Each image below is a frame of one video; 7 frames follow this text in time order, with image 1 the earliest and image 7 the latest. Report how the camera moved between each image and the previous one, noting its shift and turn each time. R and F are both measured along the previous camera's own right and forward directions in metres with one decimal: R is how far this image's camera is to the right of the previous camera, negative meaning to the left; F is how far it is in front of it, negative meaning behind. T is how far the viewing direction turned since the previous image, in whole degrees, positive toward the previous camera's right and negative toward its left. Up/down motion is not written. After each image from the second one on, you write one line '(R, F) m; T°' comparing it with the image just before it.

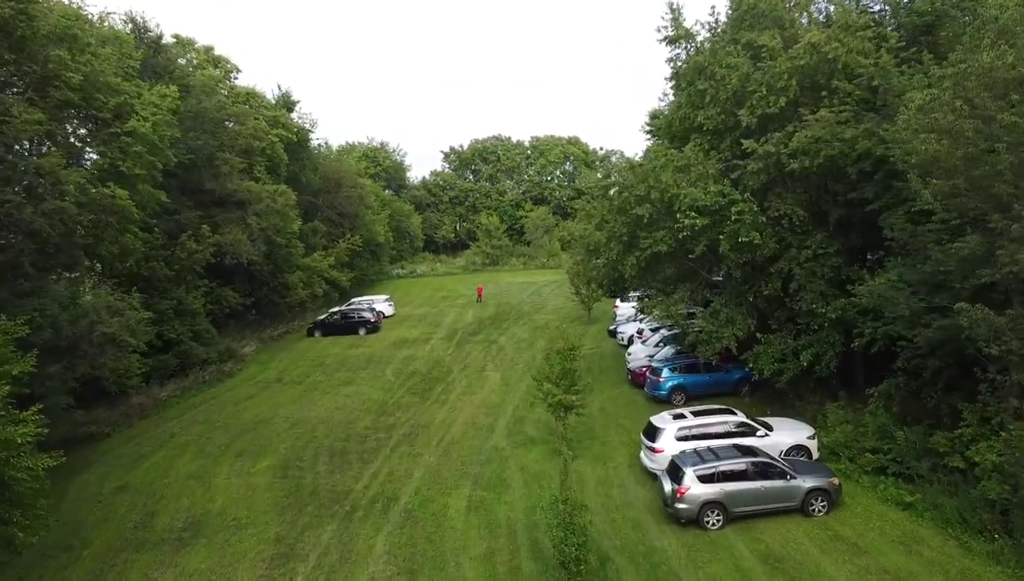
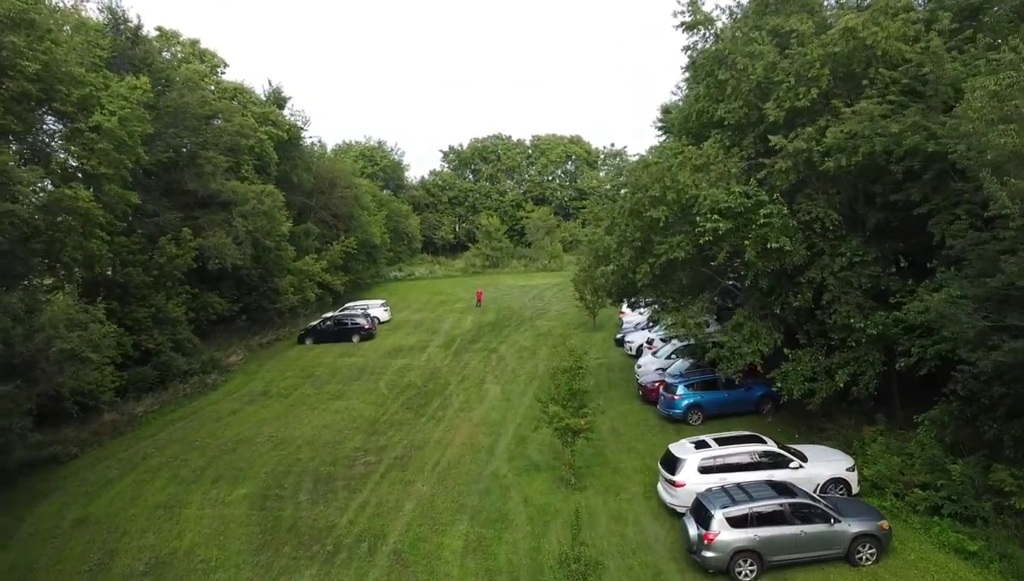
(0.0, +1.6) m; 0°
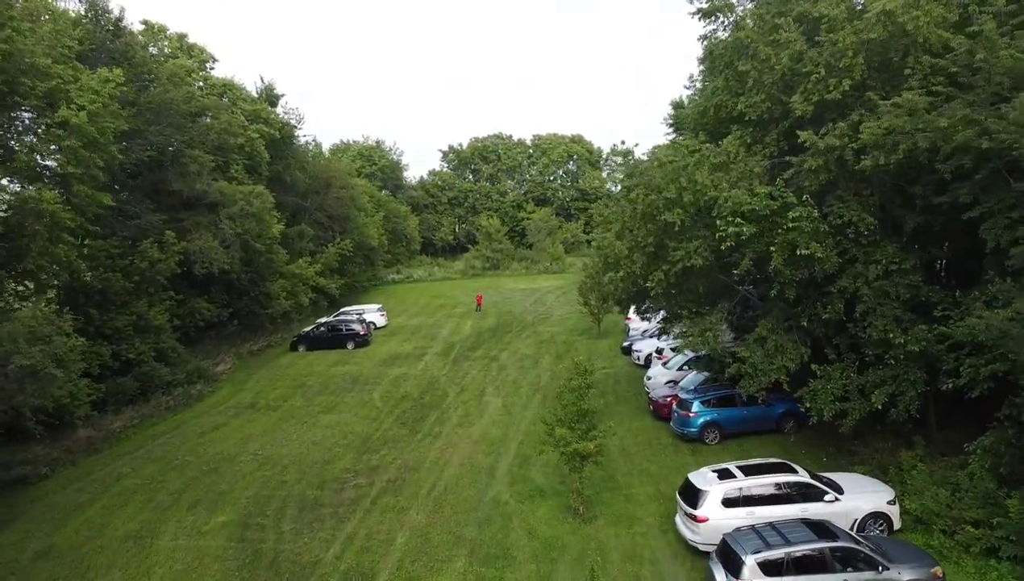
(0.0, +1.3) m; 0°
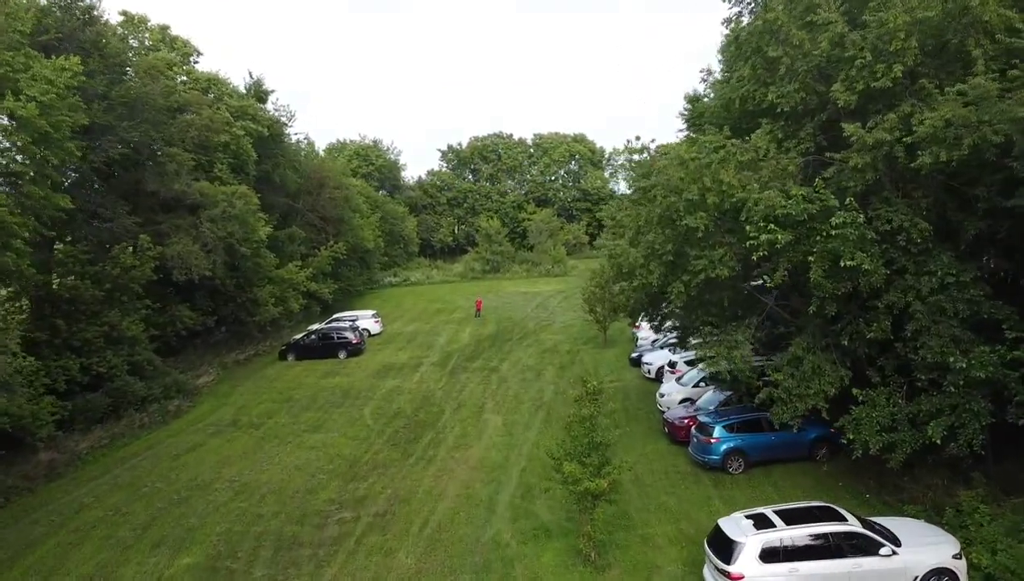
(0.0, +1.7) m; 0°
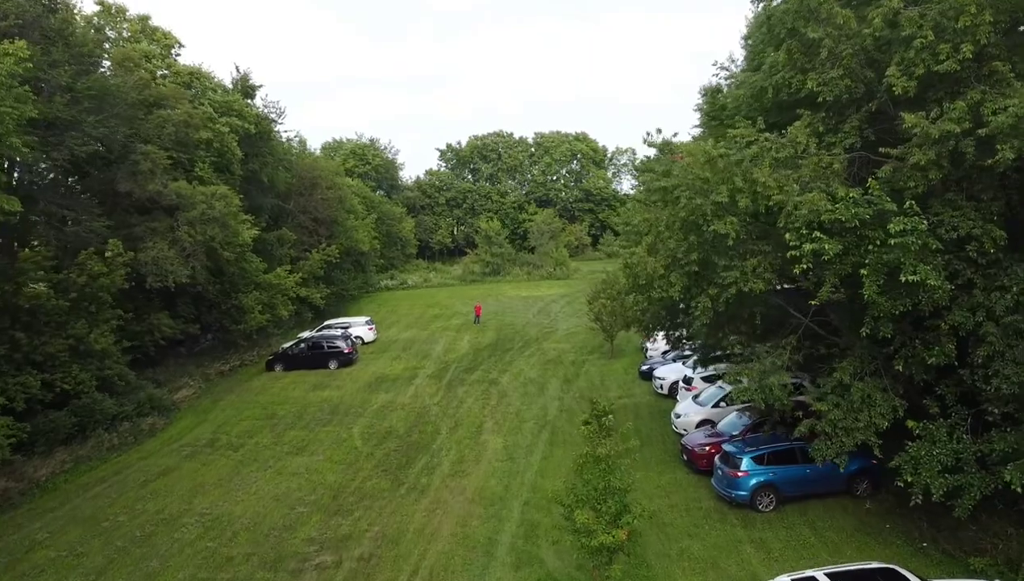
(0.0, +1.7) m; 0°
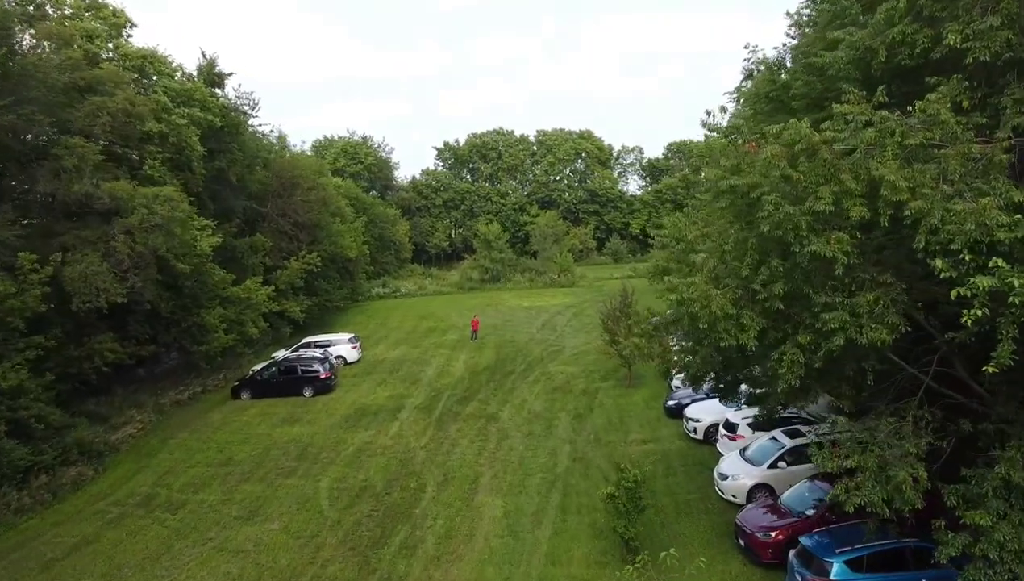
(0.0, +3.7) m; 0°
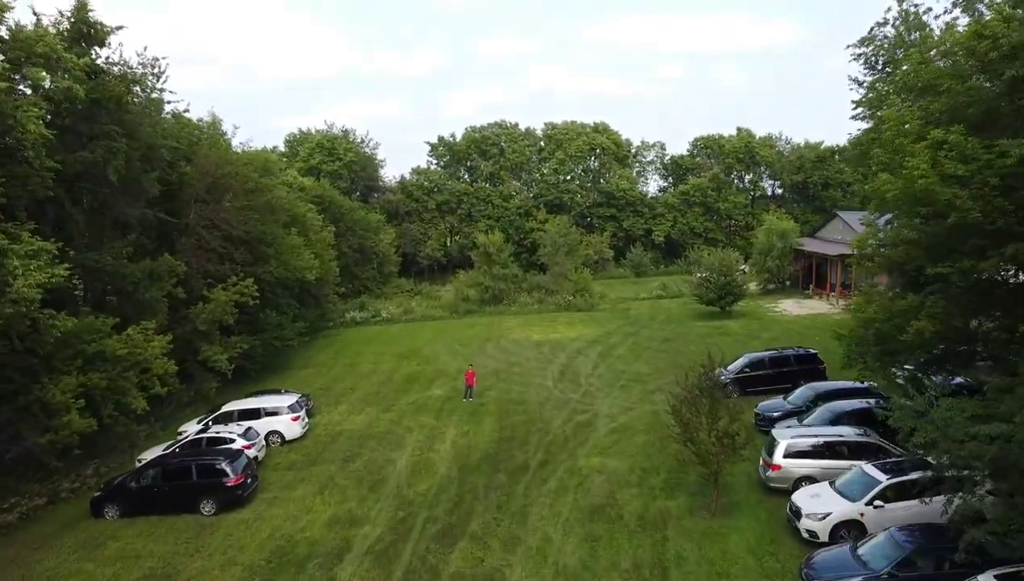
(-0.2, +8.8) m; 0°
